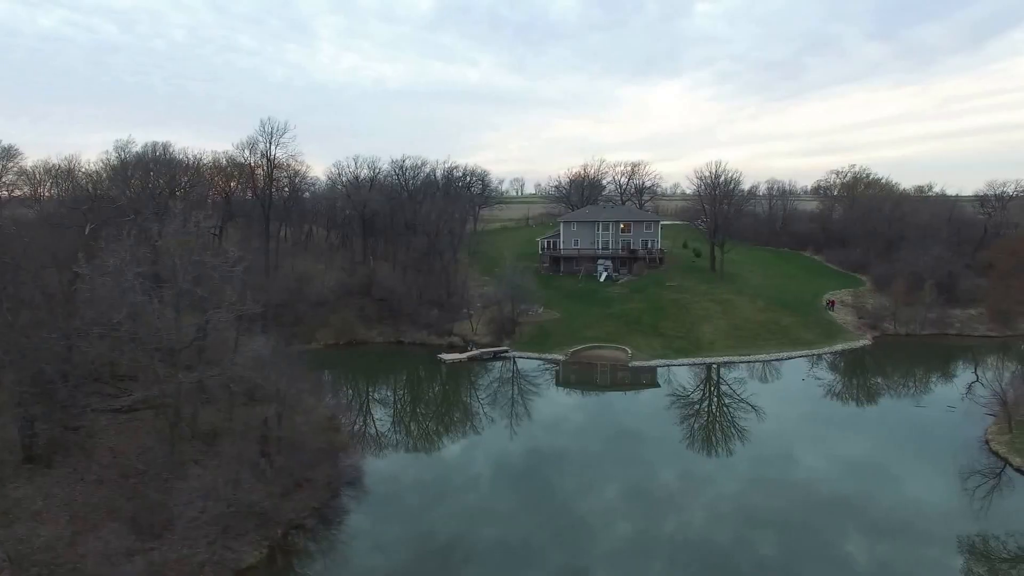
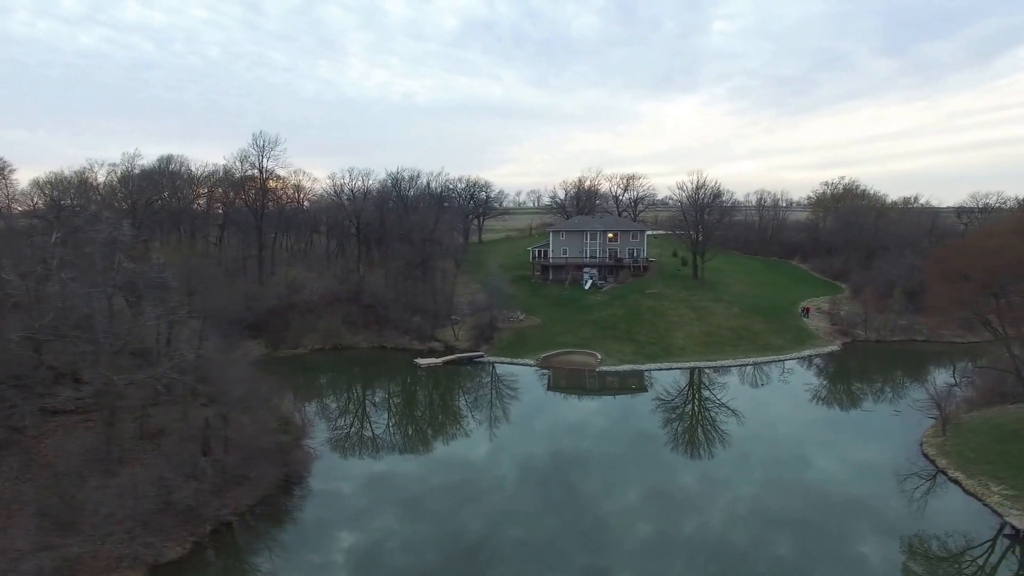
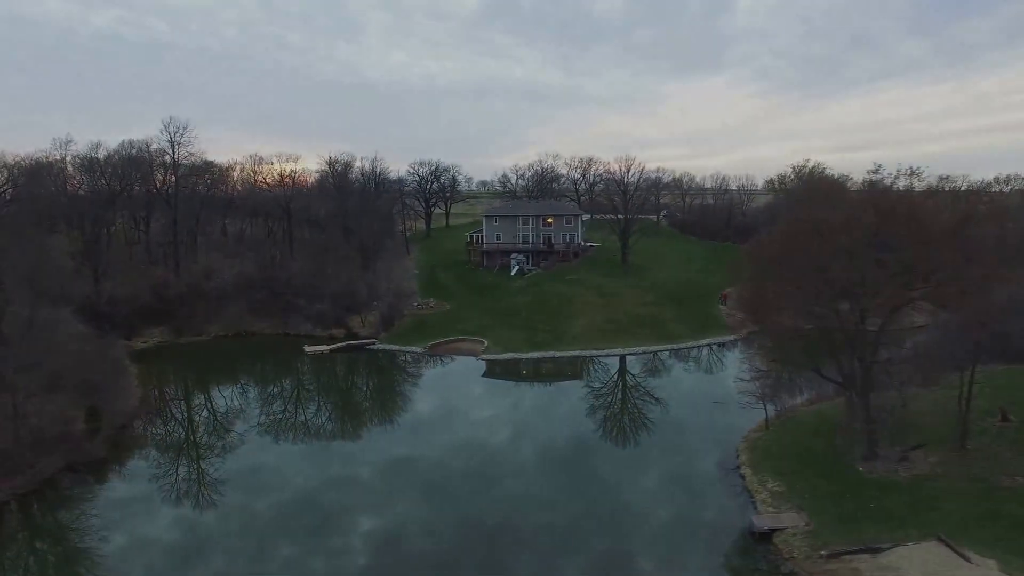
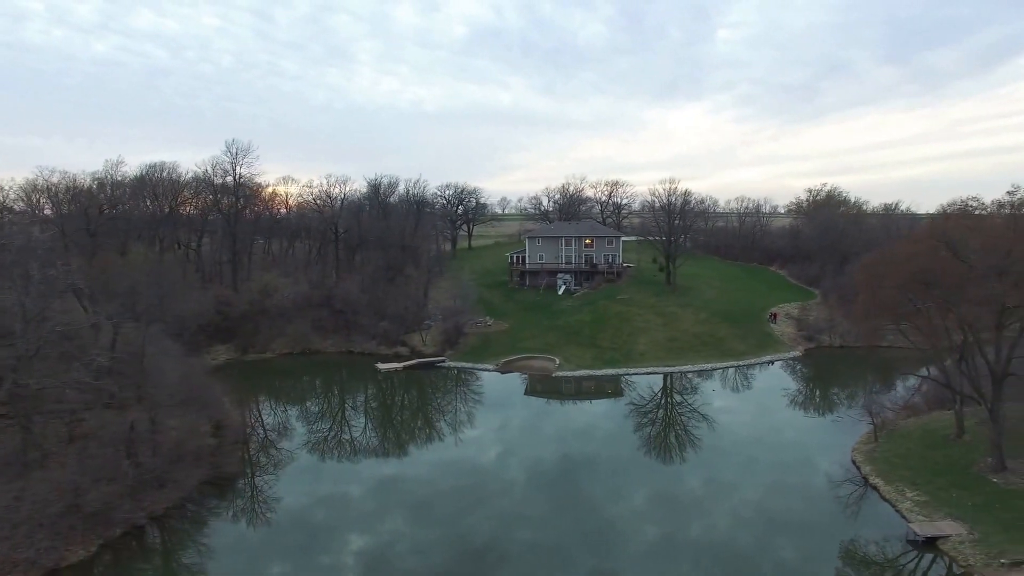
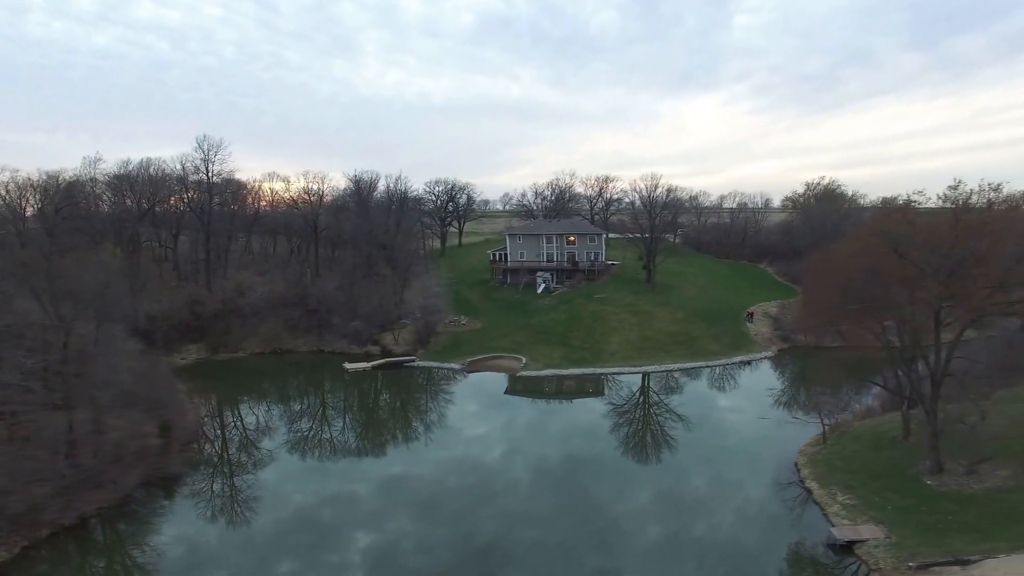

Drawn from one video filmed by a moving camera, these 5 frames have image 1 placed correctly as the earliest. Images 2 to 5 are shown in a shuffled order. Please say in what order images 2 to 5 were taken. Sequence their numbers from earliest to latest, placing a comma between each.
2, 4, 5, 3
